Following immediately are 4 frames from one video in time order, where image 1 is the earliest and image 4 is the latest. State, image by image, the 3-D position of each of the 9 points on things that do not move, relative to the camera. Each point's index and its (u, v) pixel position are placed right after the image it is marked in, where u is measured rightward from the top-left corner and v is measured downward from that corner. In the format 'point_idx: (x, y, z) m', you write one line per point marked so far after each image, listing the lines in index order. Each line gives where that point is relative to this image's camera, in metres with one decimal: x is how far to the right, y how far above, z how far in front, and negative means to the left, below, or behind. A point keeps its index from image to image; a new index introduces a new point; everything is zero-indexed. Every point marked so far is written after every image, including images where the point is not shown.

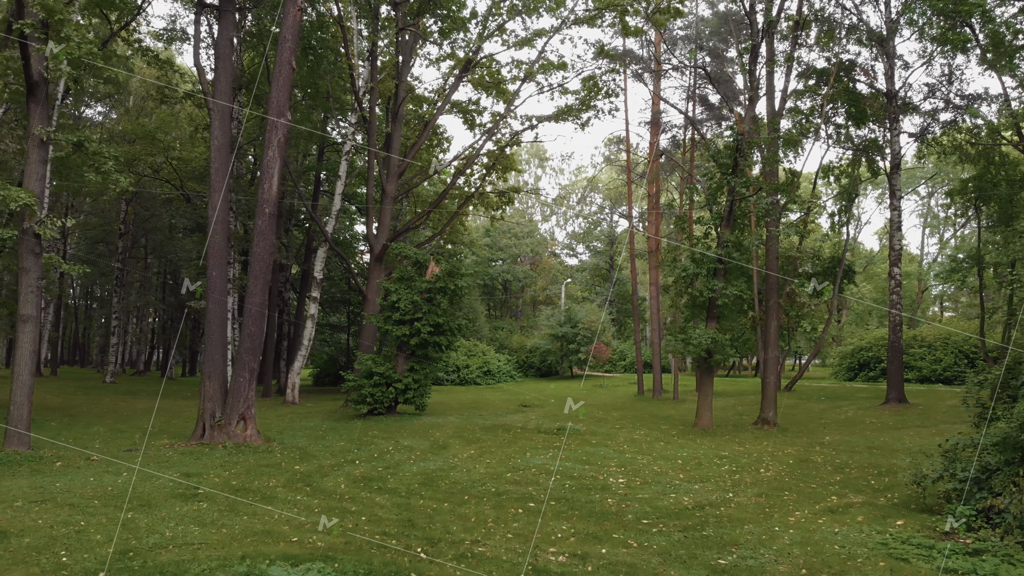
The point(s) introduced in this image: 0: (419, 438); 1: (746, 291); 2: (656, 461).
0: (-1.7, -2.7, +11.0) m
1: (+5.4, -0.1, +13.7) m
2: (+2.1, -2.6, +8.9) m
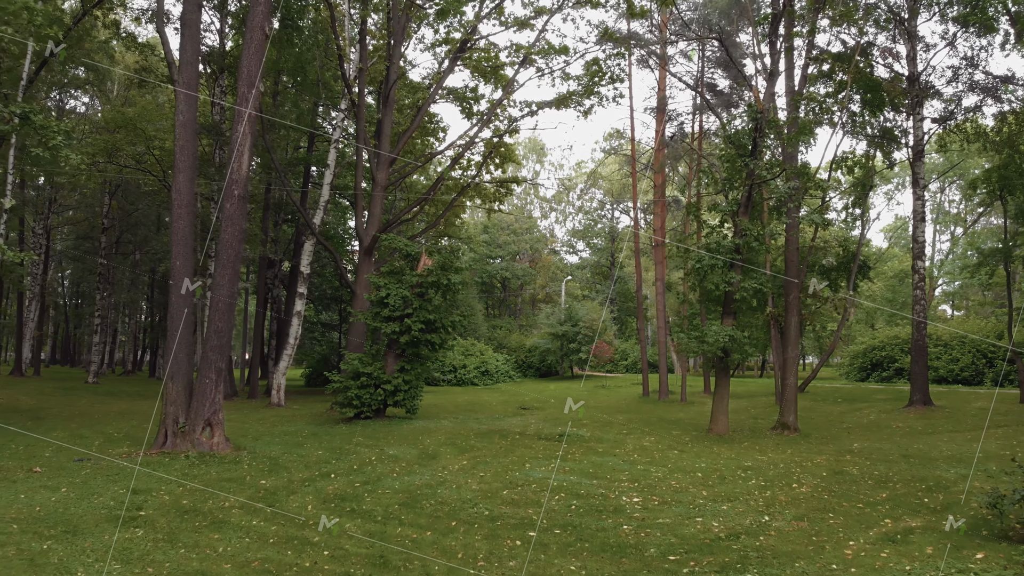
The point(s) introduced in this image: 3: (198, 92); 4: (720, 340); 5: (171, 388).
0: (-1.7, -2.6, +9.9) m
1: (+5.3, +0.1, +12.6) m
2: (+2.1, -2.4, +7.9) m
3: (-5.2, +3.3, +10.0) m
4: (+4.1, -1.0, +11.9) m
5: (-5.4, -1.6, +9.5) m
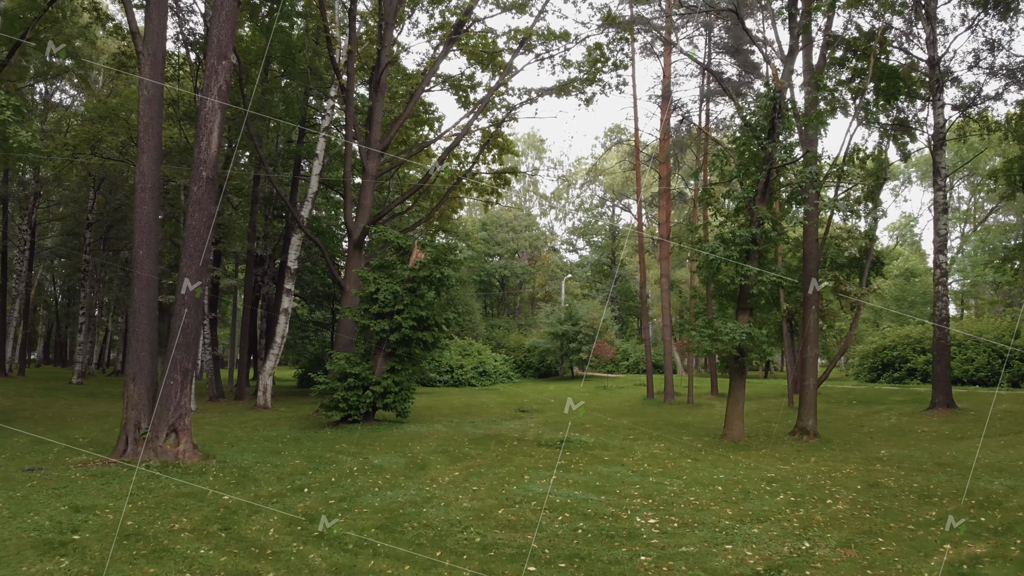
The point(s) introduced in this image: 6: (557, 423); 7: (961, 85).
0: (-1.8, -2.5, +9.0) m
1: (+5.3, +0.2, +11.8) m
2: (+2.1, -2.3, +7.0) m
3: (-5.3, +3.4, +9.1) m
4: (+4.1, -0.9, +11.0) m
5: (-5.4, -1.5, +8.6) m
6: (+1.1, -3.2, +14.2) m
7: (+12.5, +5.7, +16.9) m
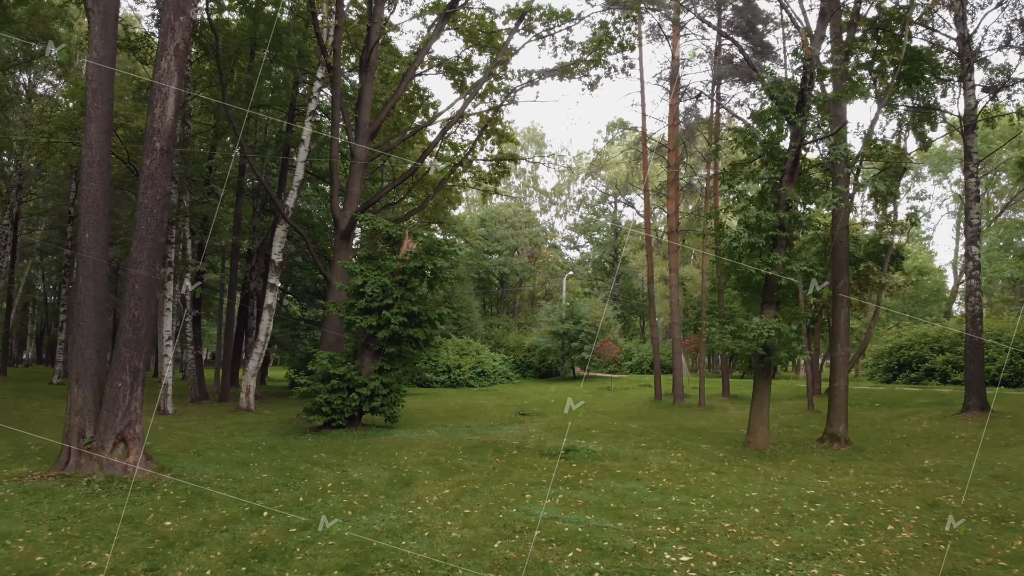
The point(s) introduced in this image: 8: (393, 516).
0: (-1.8, -2.3, +8.0) m
1: (+5.3, +0.3, +10.7) m
2: (+2.0, -2.2, +5.9) m
3: (-5.3, +3.5, +8.1) m
4: (+4.1, -0.8, +10.0) m
5: (-5.4, -1.3, +7.5) m
6: (+1.0, -3.0, +13.1) m
7: (+12.5, +5.8, +15.8) m
8: (-1.1, -2.1, +5.6) m
